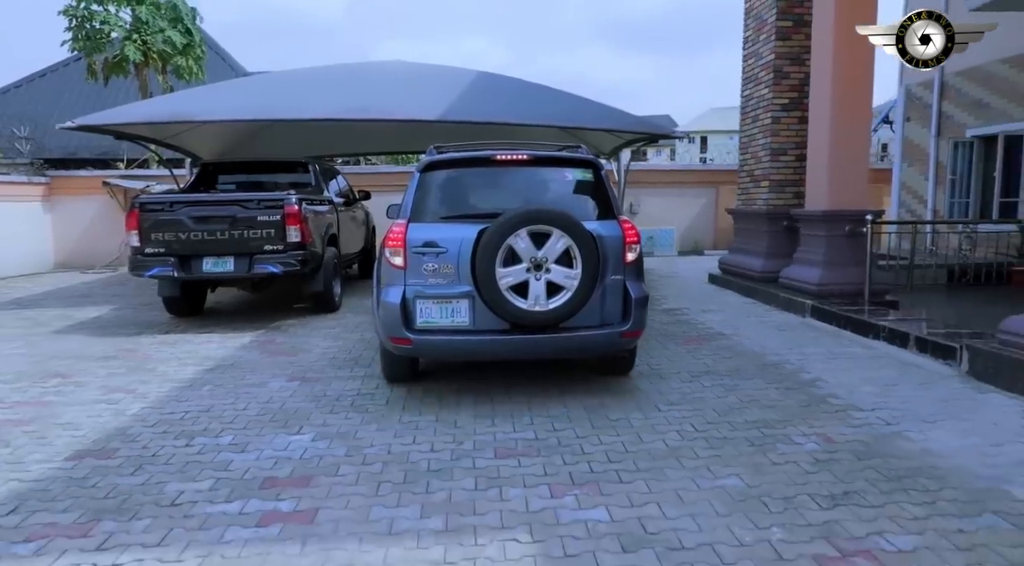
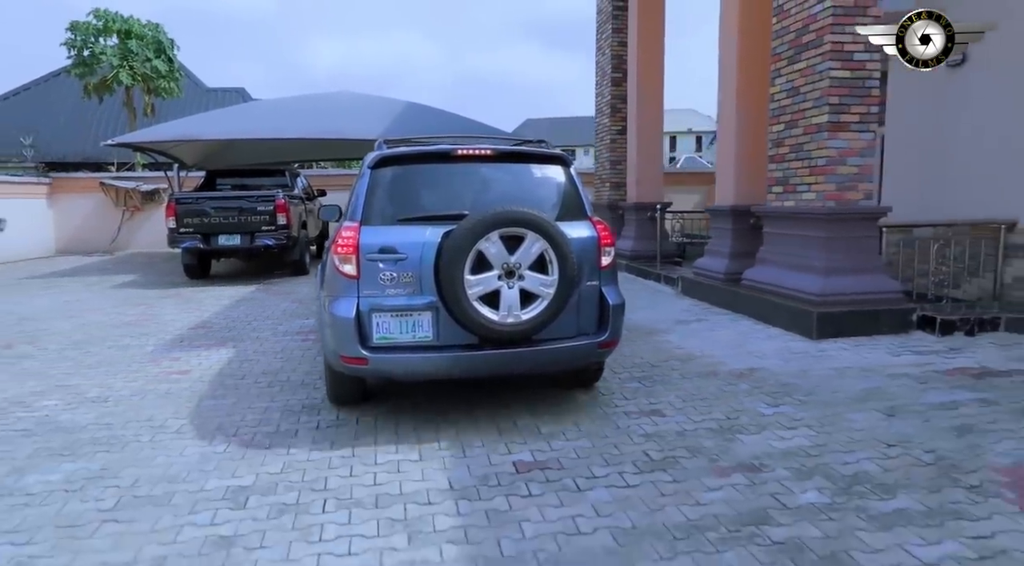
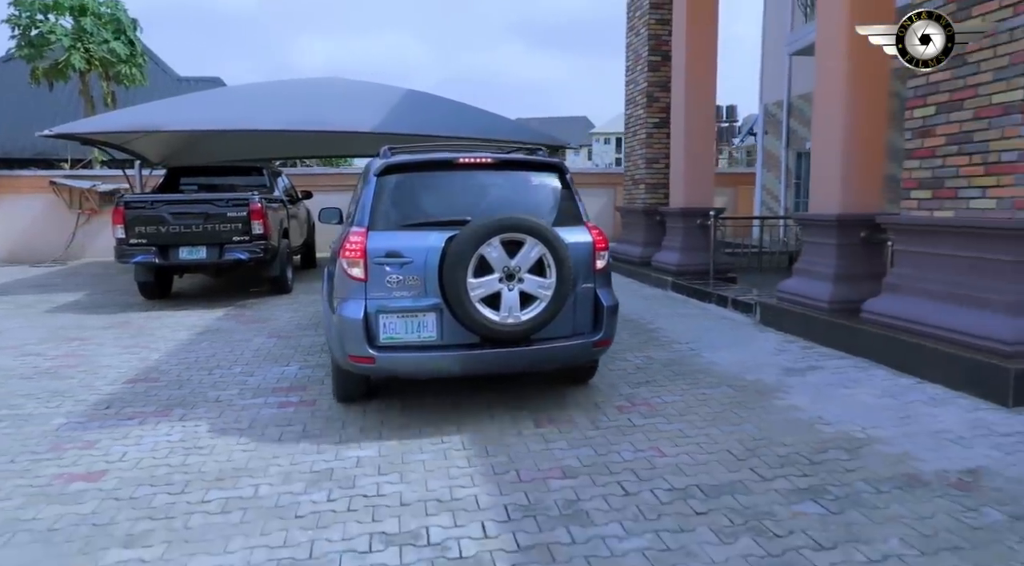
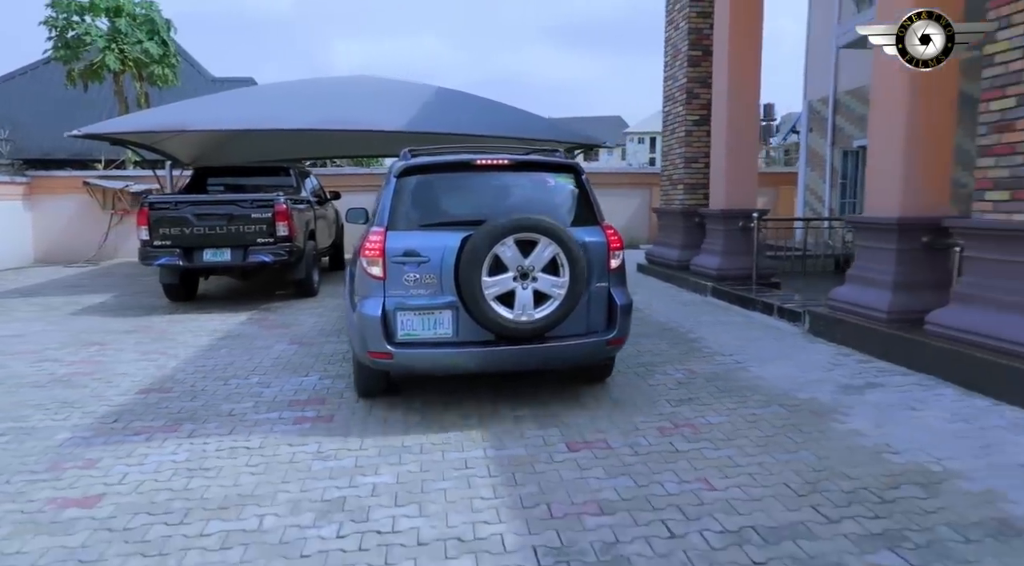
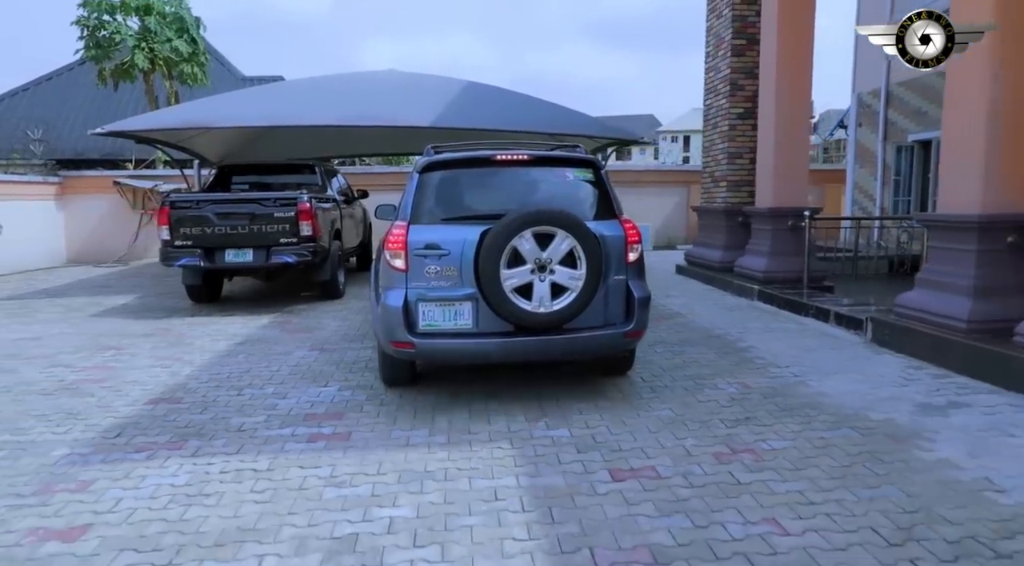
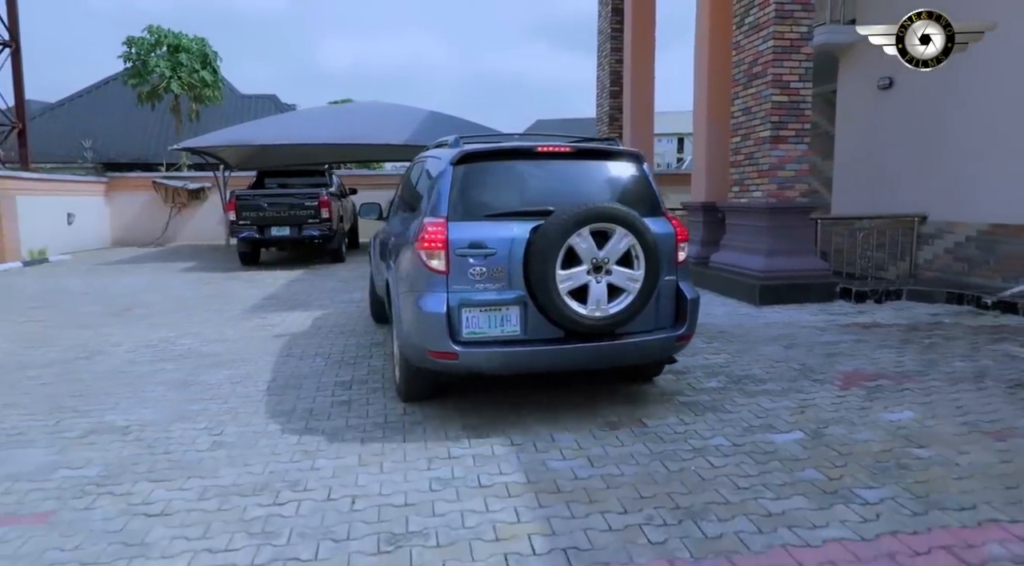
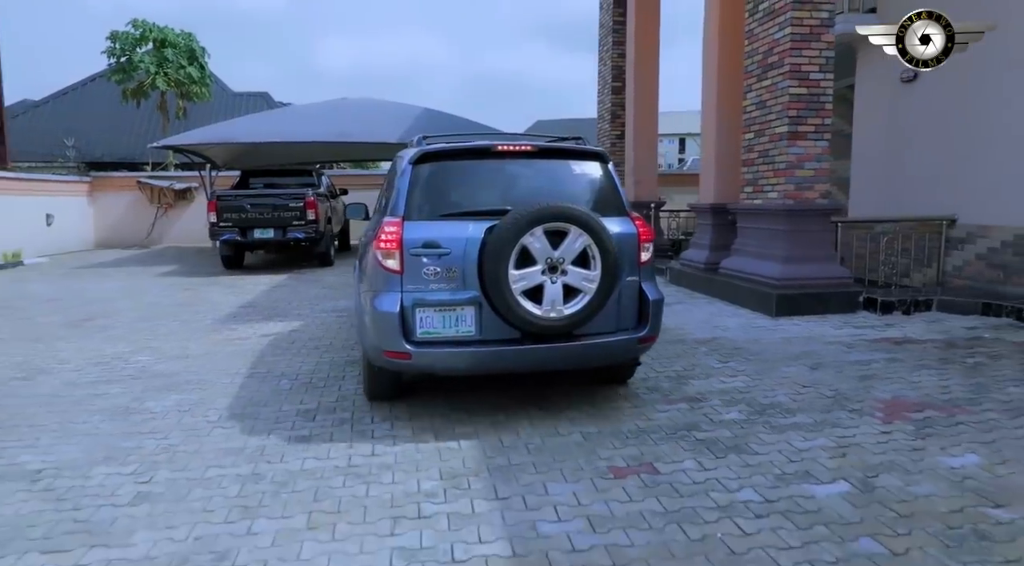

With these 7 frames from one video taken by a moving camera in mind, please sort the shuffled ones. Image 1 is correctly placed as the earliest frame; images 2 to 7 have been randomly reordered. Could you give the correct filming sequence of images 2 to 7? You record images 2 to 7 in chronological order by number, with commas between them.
5, 4, 3, 2, 7, 6
